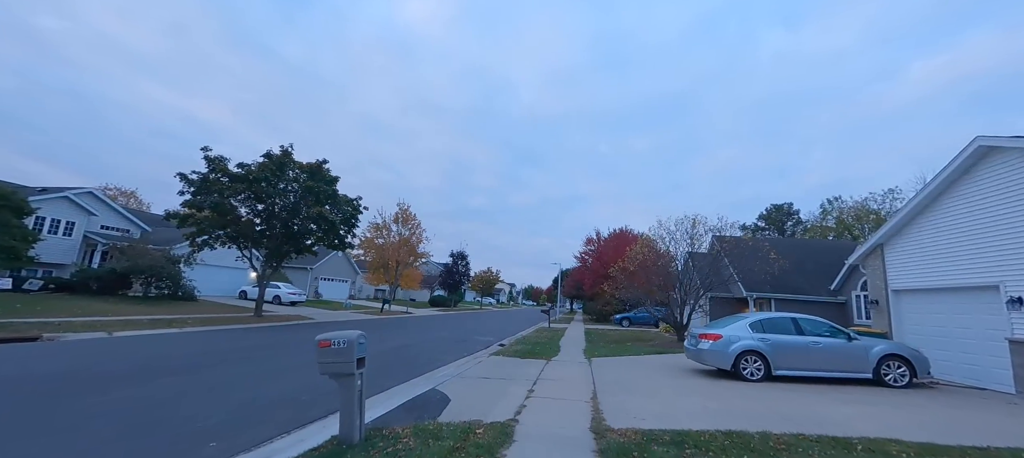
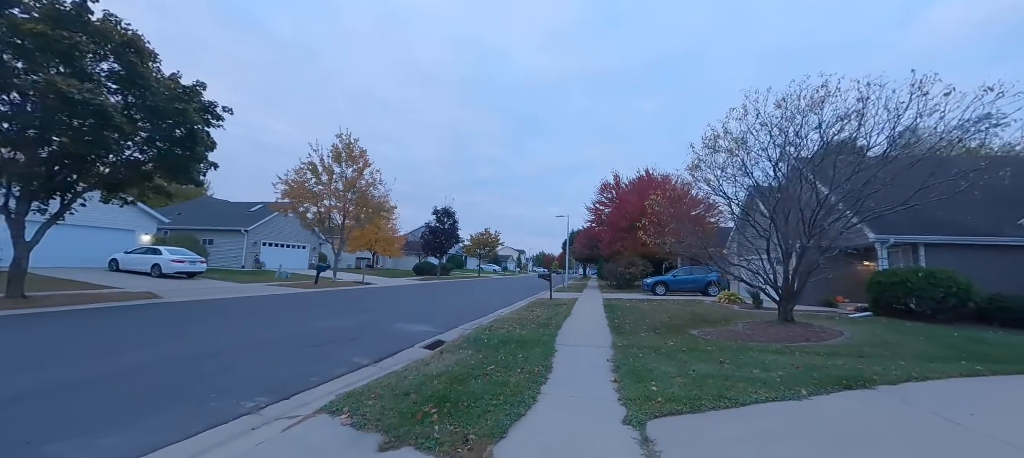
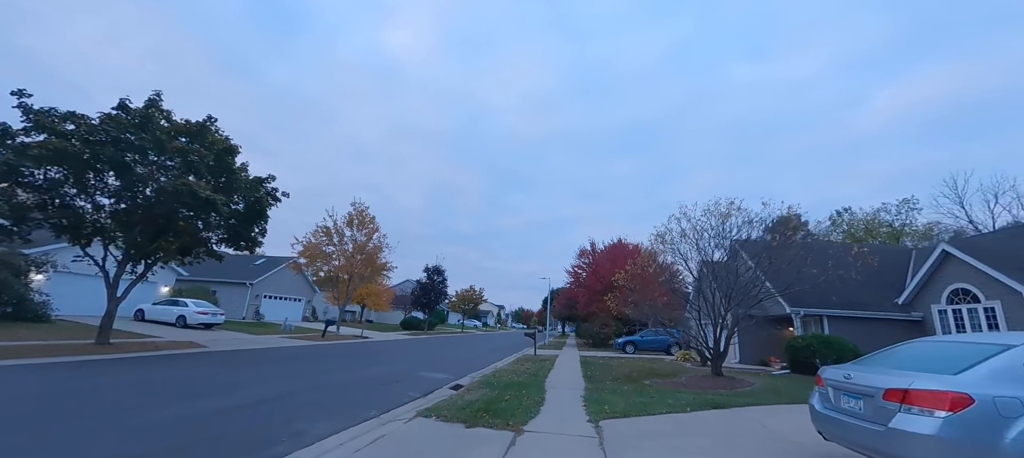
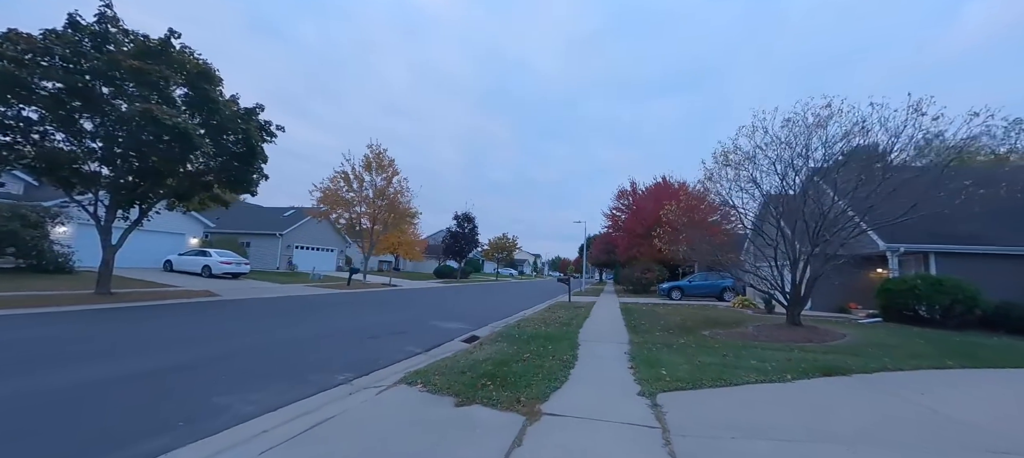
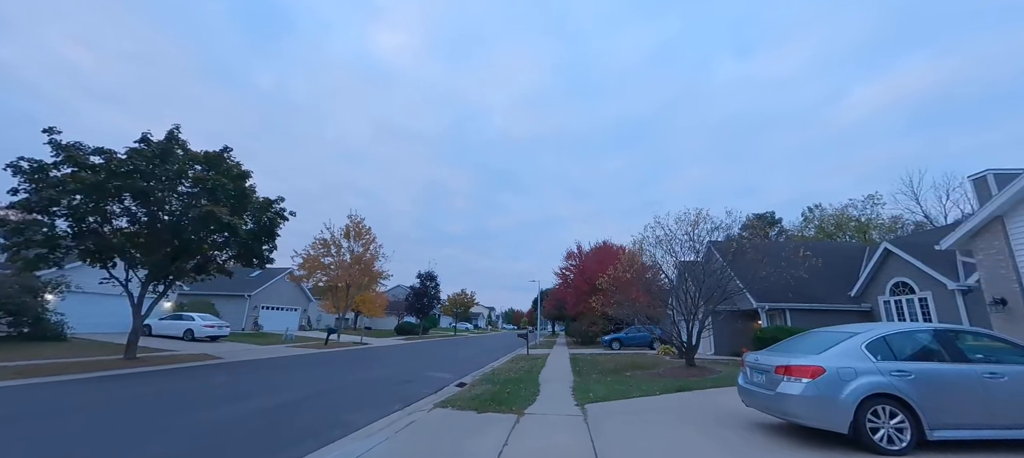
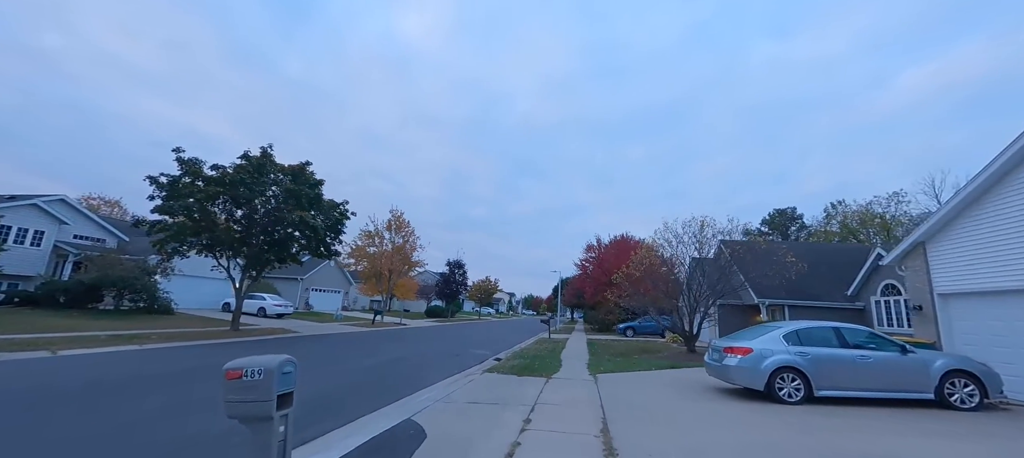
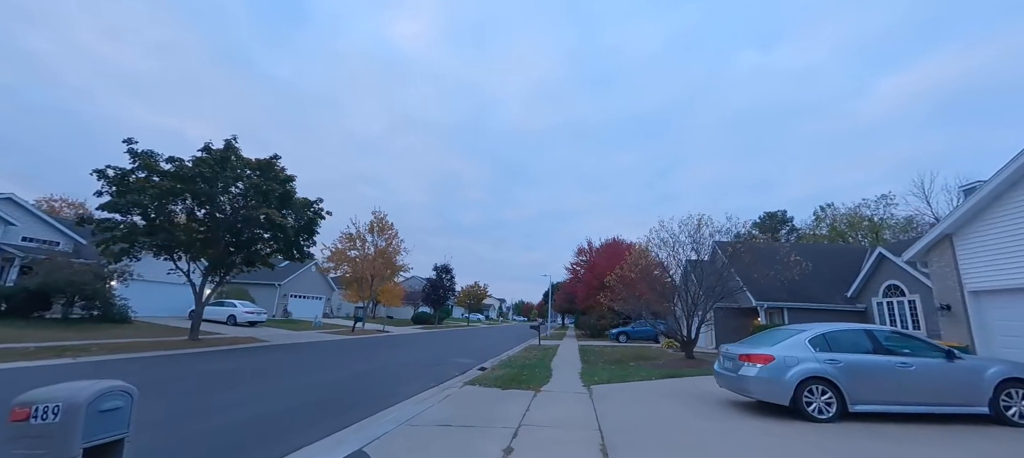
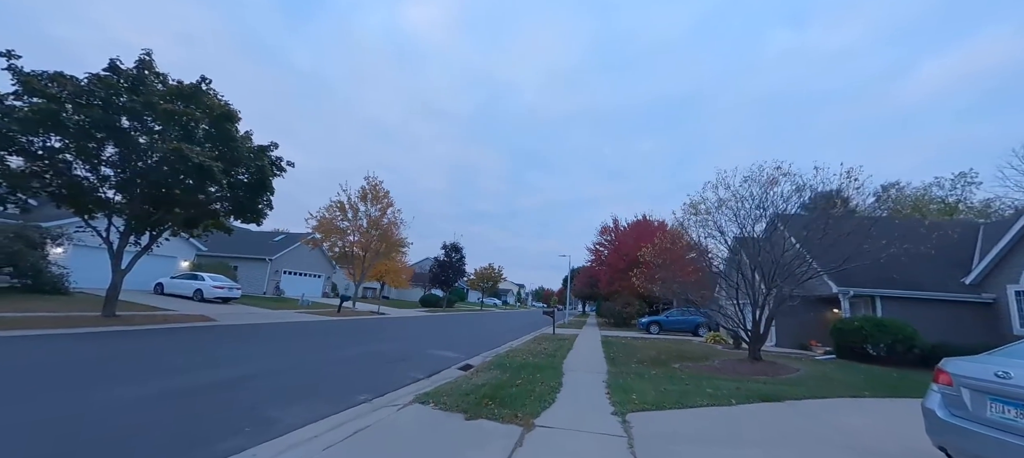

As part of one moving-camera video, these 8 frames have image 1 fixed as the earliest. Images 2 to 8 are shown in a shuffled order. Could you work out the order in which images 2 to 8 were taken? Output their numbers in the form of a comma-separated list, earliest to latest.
6, 7, 5, 3, 8, 4, 2
